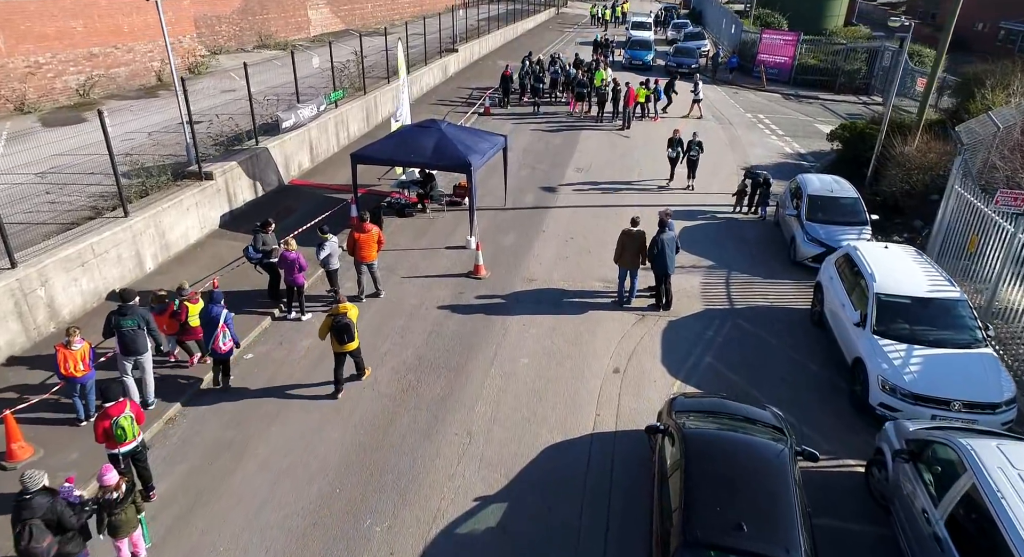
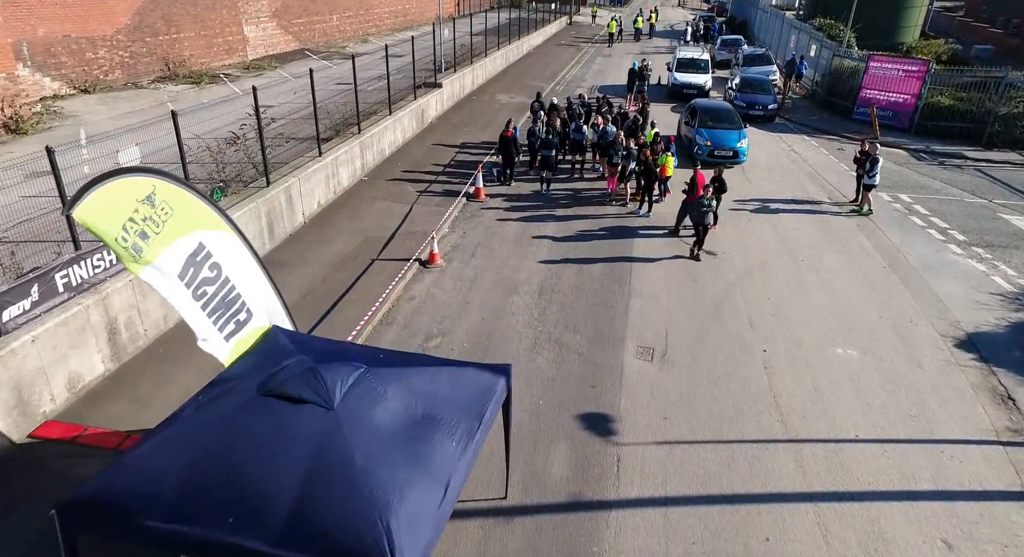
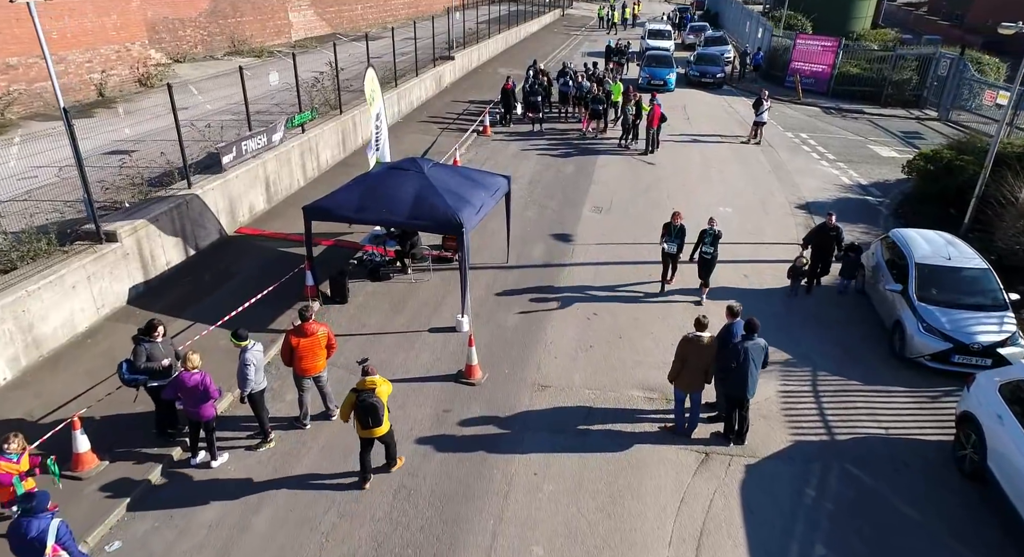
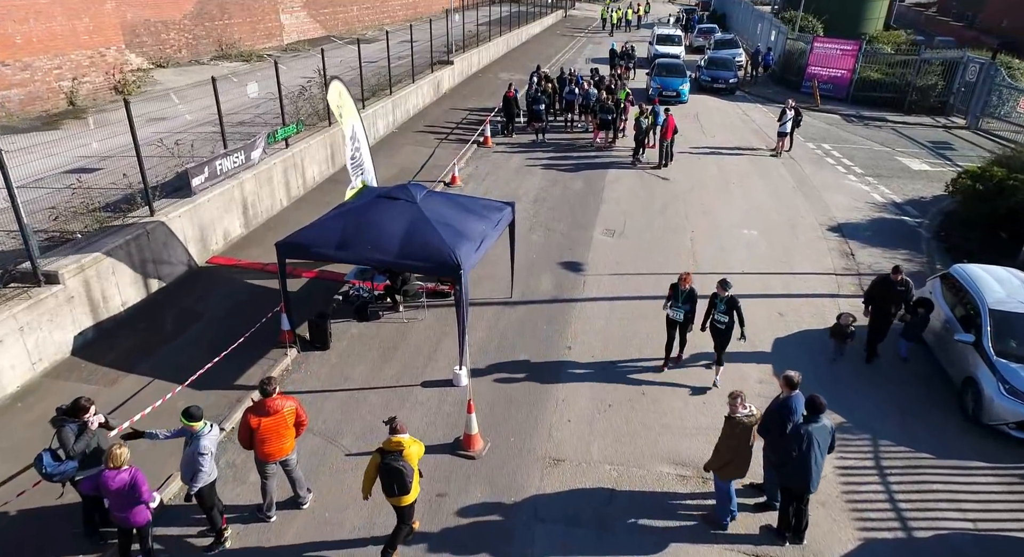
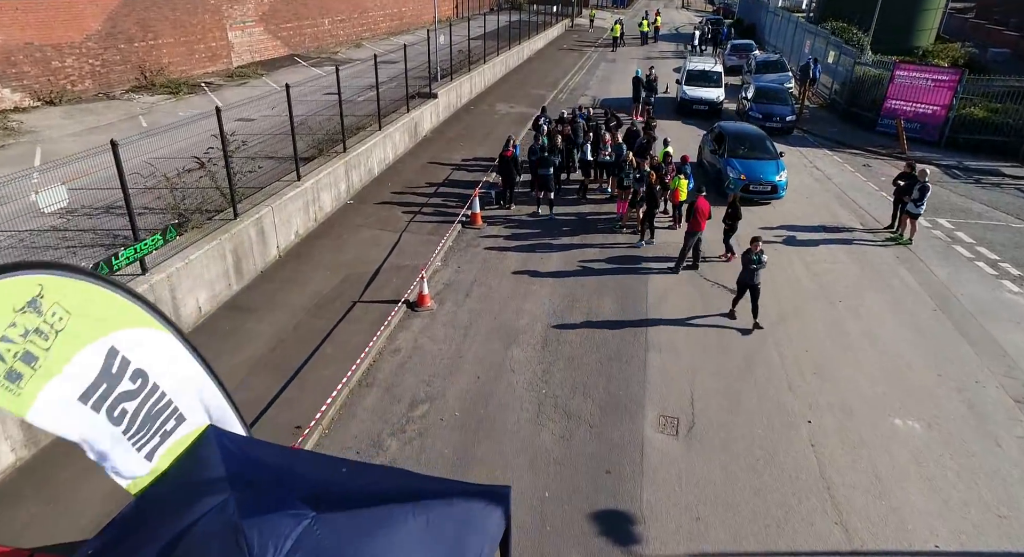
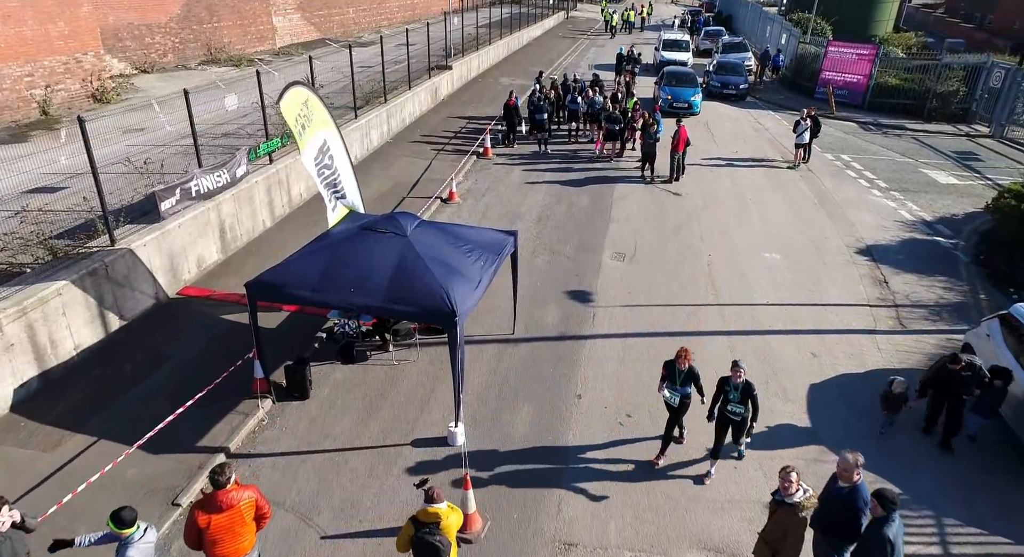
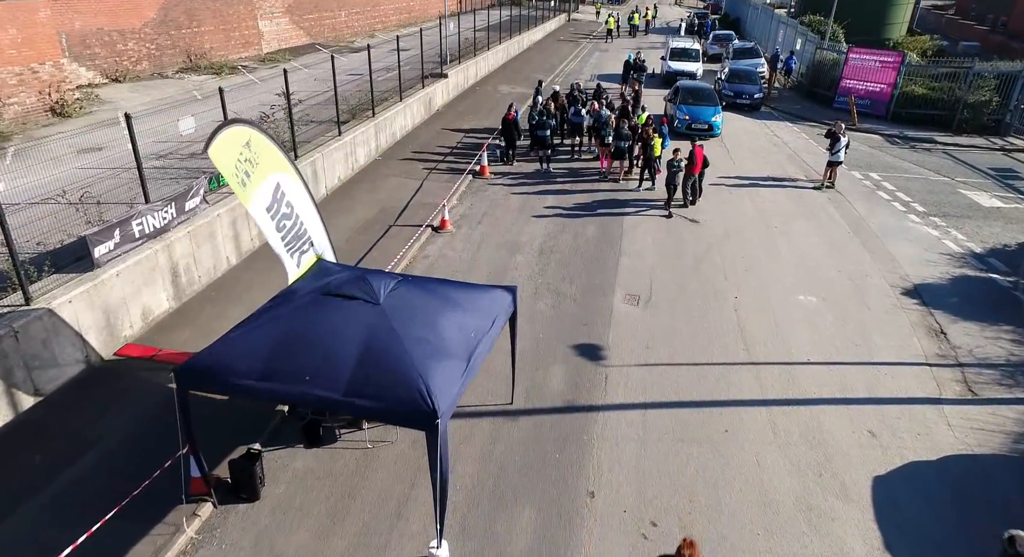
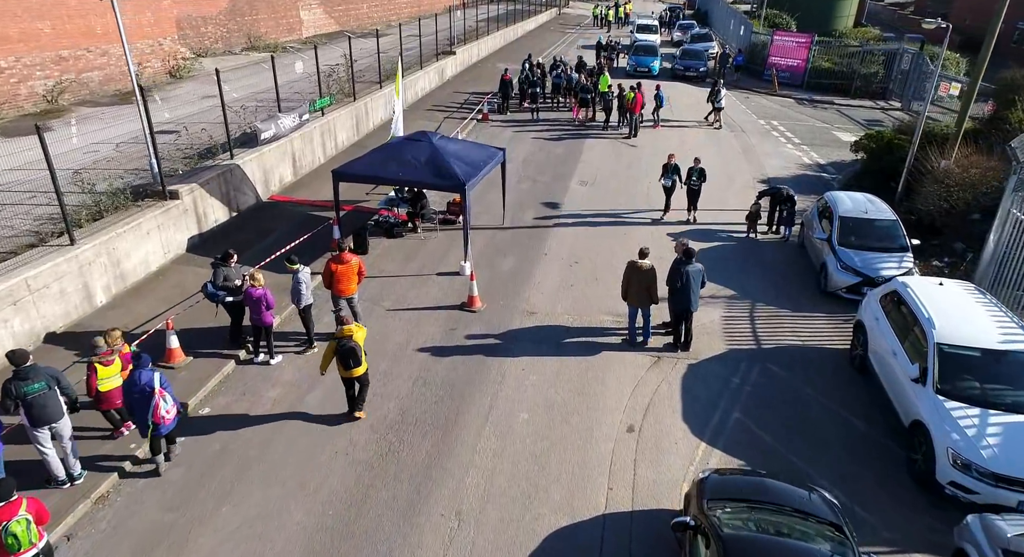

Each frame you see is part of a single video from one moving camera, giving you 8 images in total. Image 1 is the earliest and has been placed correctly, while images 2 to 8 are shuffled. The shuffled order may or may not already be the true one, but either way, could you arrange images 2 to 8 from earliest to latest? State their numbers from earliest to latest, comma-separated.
8, 3, 4, 6, 7, 2, 5
